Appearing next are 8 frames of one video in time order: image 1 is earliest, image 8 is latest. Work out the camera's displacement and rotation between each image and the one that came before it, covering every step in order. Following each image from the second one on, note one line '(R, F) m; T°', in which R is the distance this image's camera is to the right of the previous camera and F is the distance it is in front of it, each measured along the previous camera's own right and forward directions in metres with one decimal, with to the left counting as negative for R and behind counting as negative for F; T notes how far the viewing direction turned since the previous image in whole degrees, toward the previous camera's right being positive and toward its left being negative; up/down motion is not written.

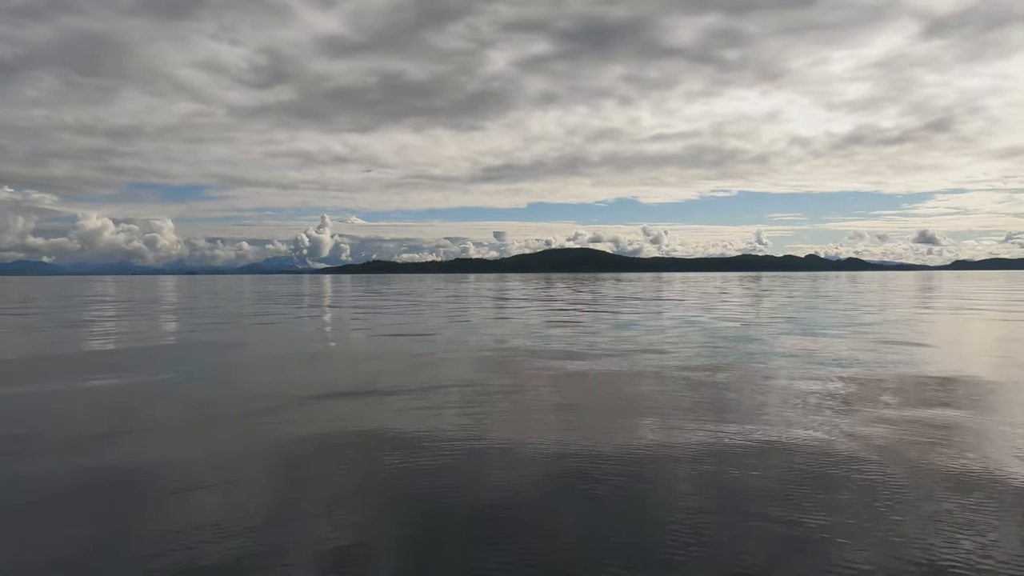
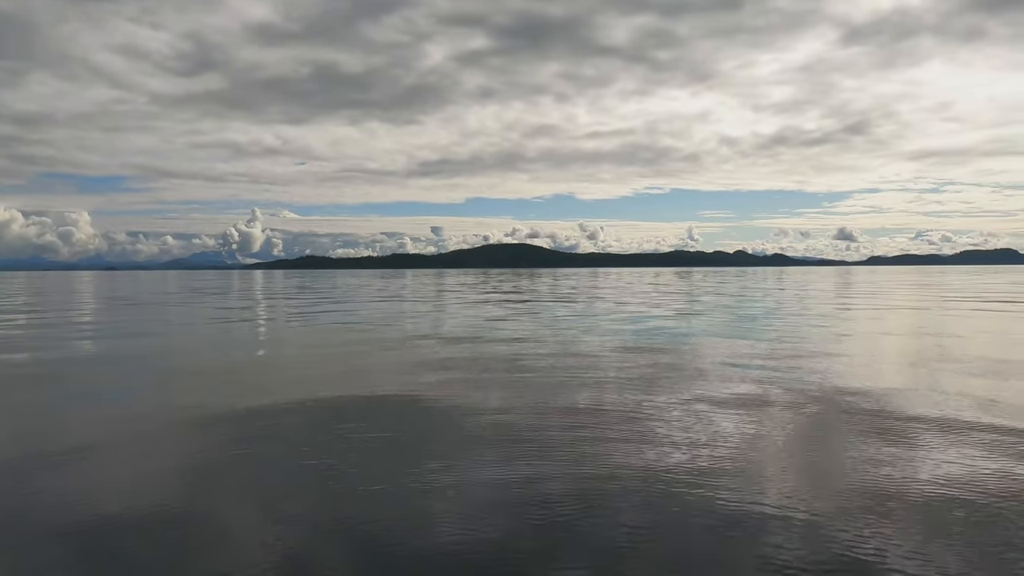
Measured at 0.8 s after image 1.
(-0.6, +1.1) m; +5°
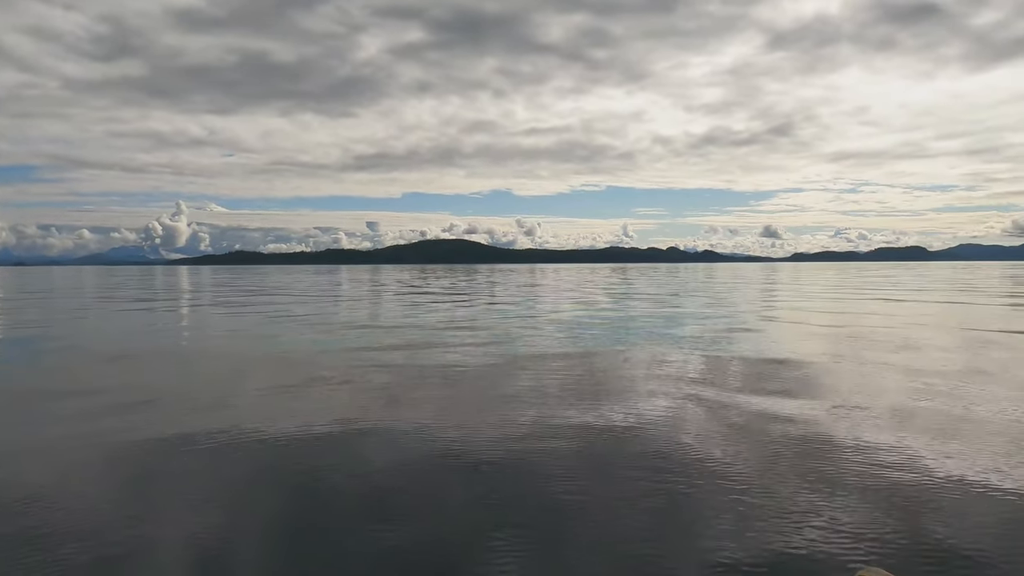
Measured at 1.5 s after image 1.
(-0.6, -0.2) m; +5°
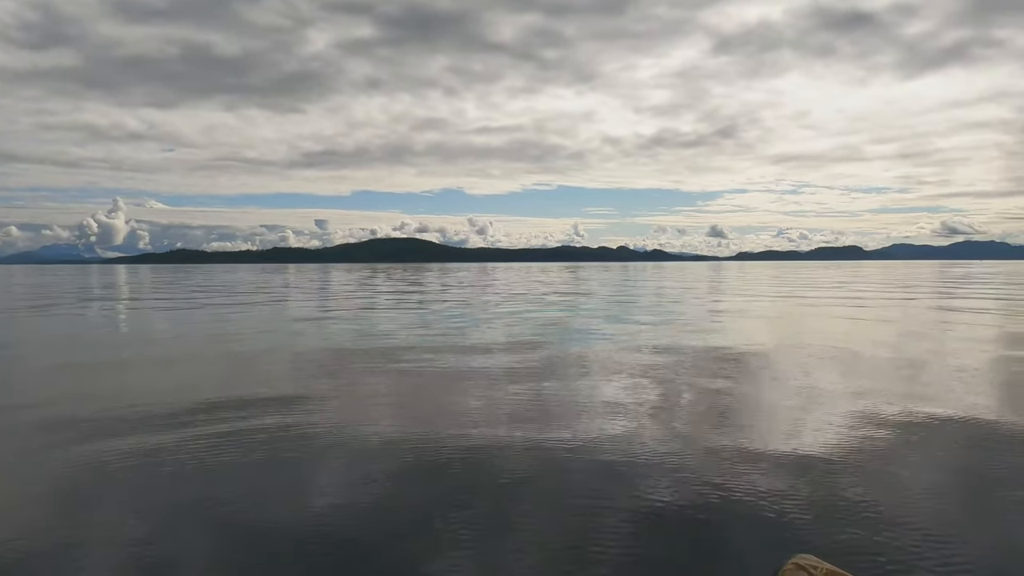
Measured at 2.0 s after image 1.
(-4.9, -1.8) m; +4°
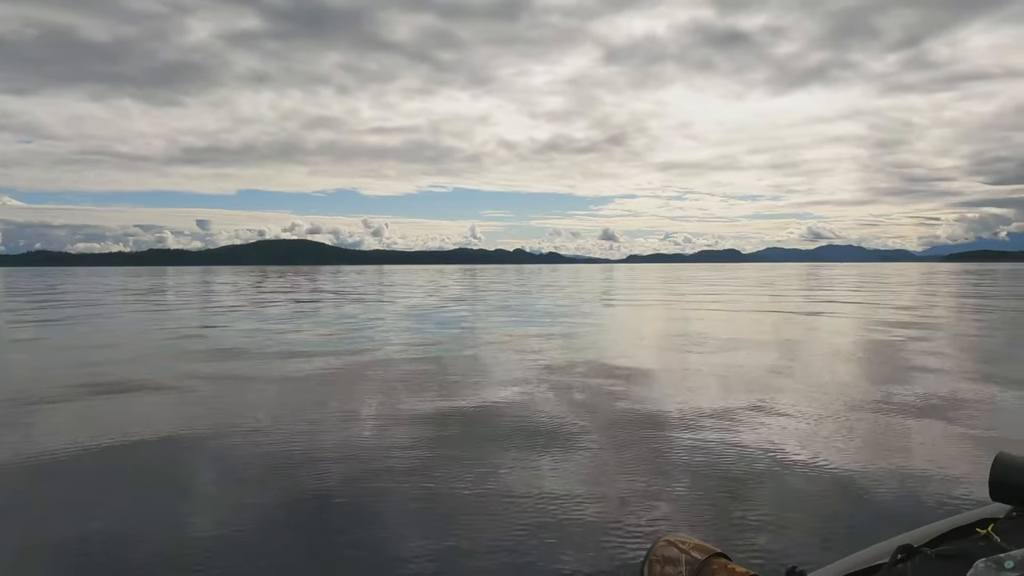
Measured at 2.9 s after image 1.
(+0.3, +1.5) m; +9°
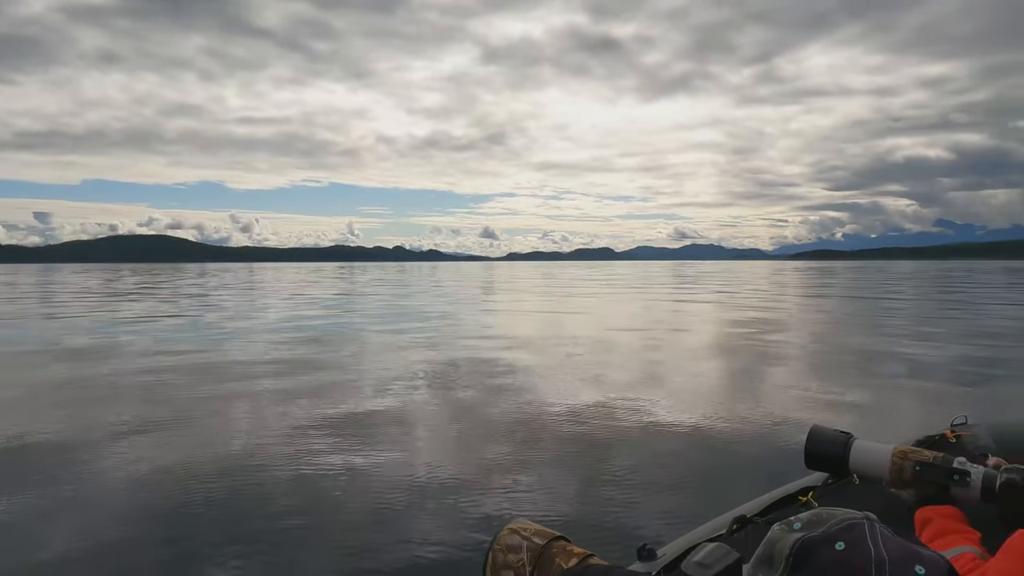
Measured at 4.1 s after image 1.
(+0.3, -0.1) m; +10°
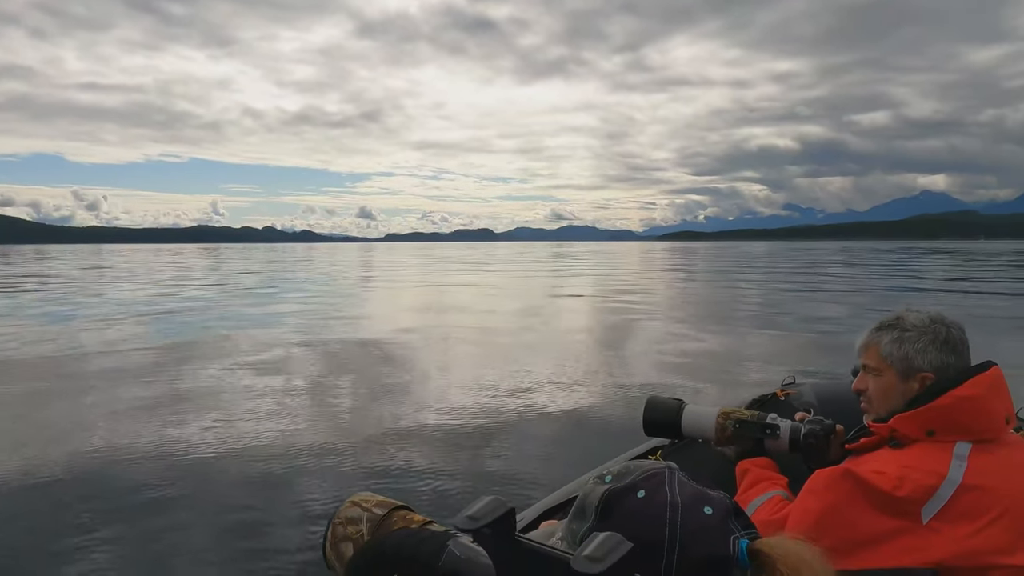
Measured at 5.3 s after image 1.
(+0.3, -0.1) m; +10°
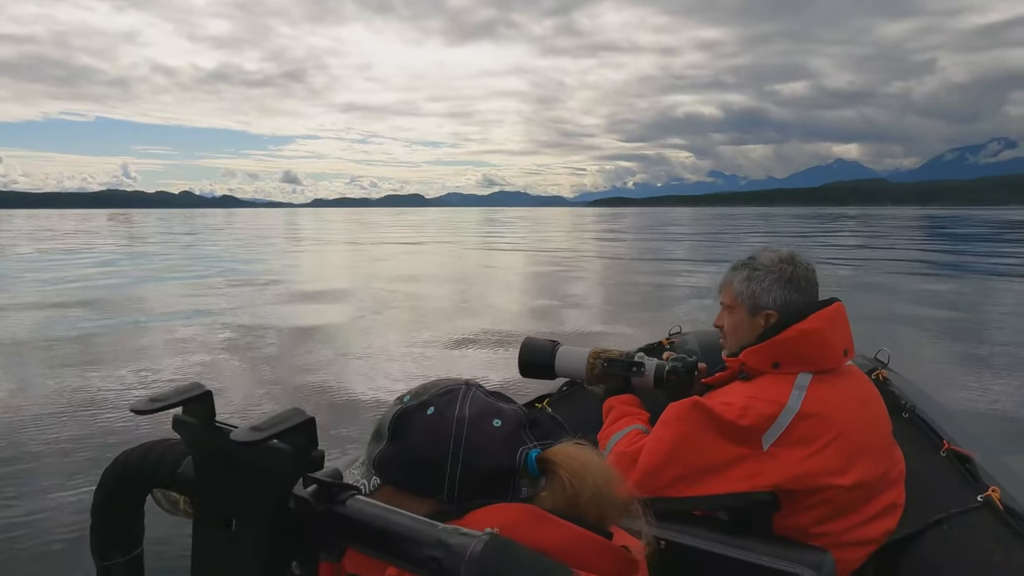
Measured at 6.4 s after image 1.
(+0.7, 0.0) m; +6°
